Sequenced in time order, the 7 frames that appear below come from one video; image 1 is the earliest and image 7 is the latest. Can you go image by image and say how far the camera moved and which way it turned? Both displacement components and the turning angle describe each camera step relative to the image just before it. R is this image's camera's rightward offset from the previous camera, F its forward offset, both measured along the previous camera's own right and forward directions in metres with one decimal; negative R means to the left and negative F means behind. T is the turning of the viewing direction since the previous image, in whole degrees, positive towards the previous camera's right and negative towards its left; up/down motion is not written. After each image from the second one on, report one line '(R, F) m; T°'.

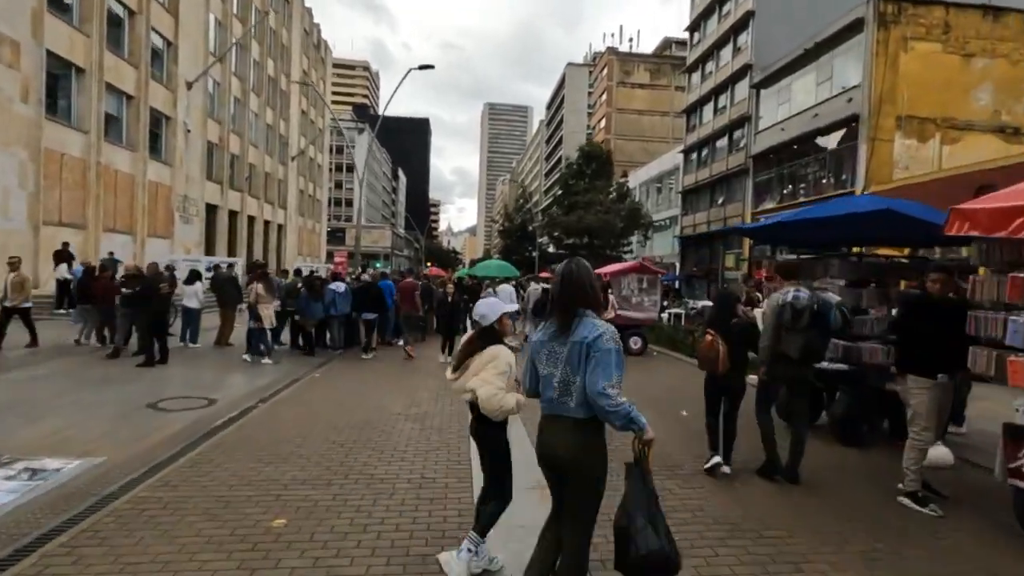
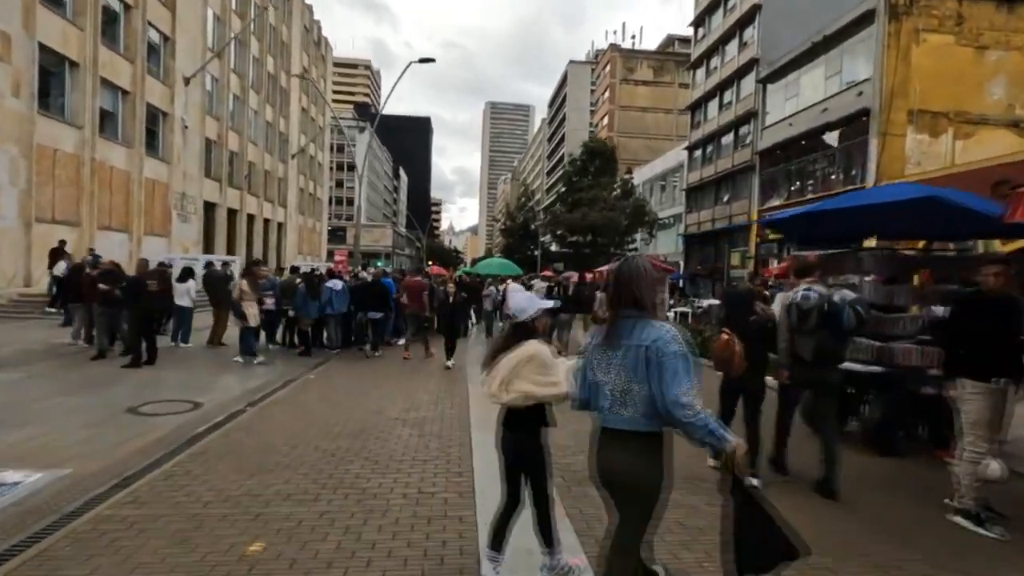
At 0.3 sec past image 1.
(-0.1, +0.6) m; 0°
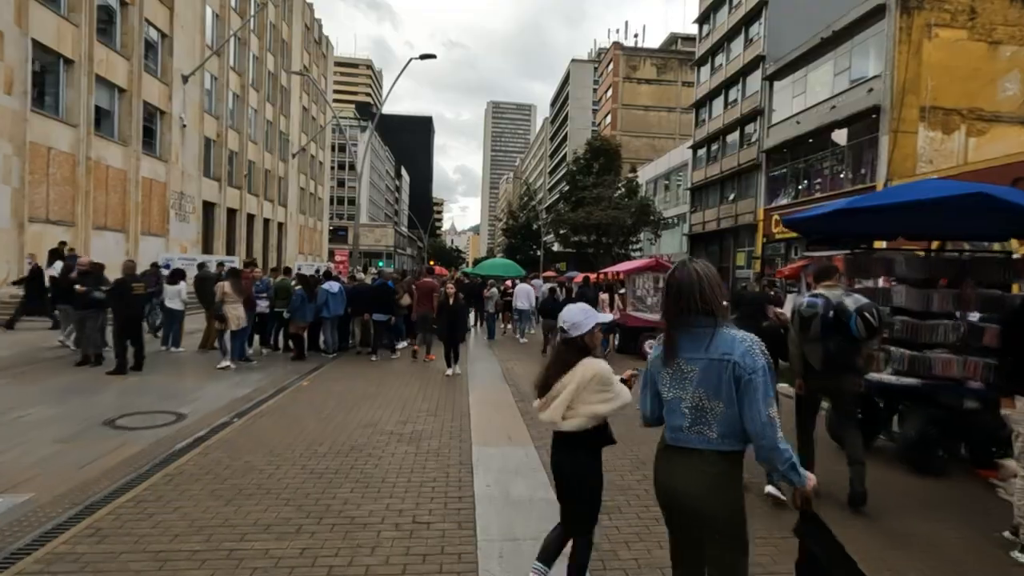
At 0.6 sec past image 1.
(0.0, +0.5) m; 0°
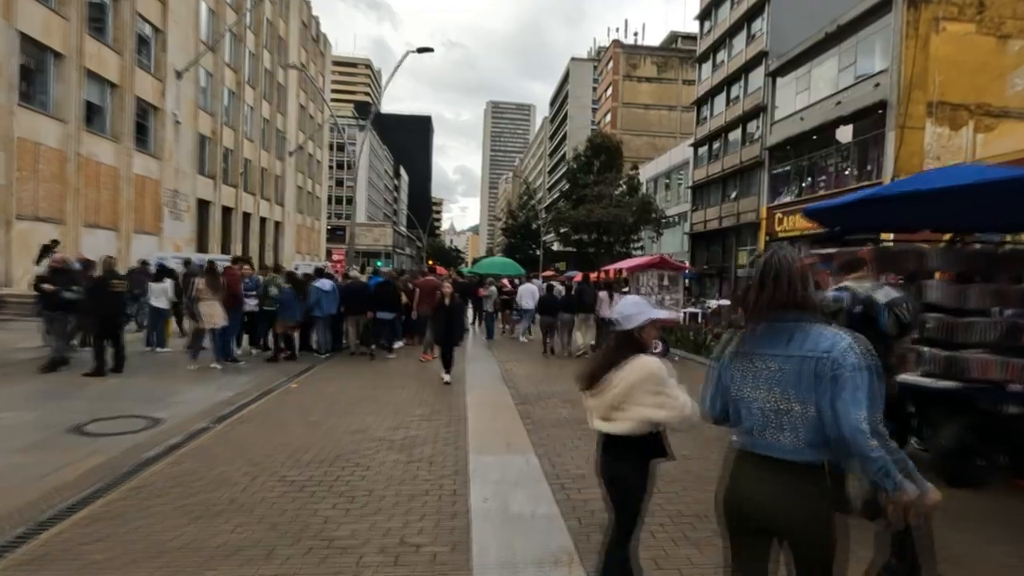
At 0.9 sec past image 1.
(0.0, +0.5) m; 0°
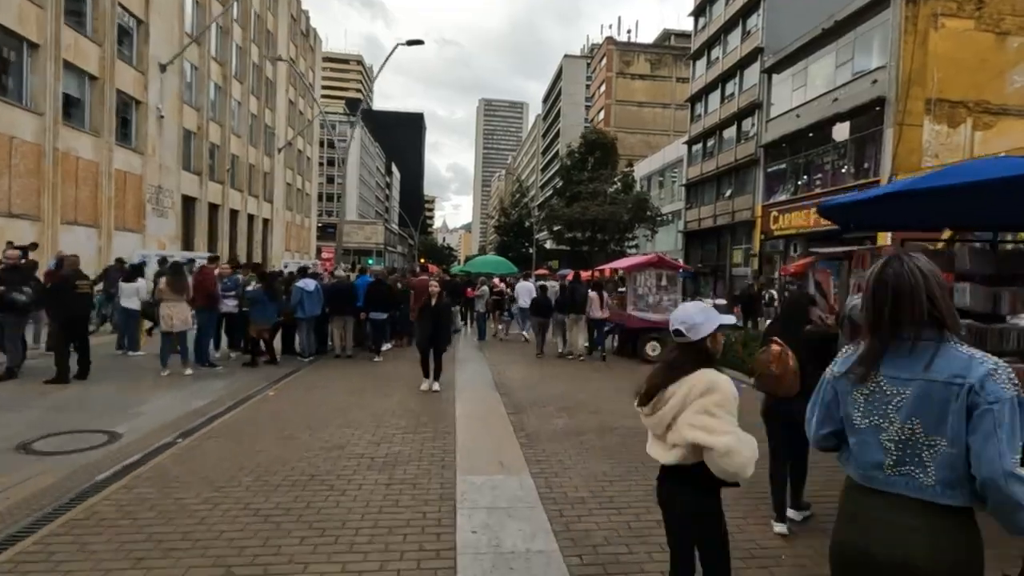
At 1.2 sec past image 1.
(0.0, +0.6) m; +1°
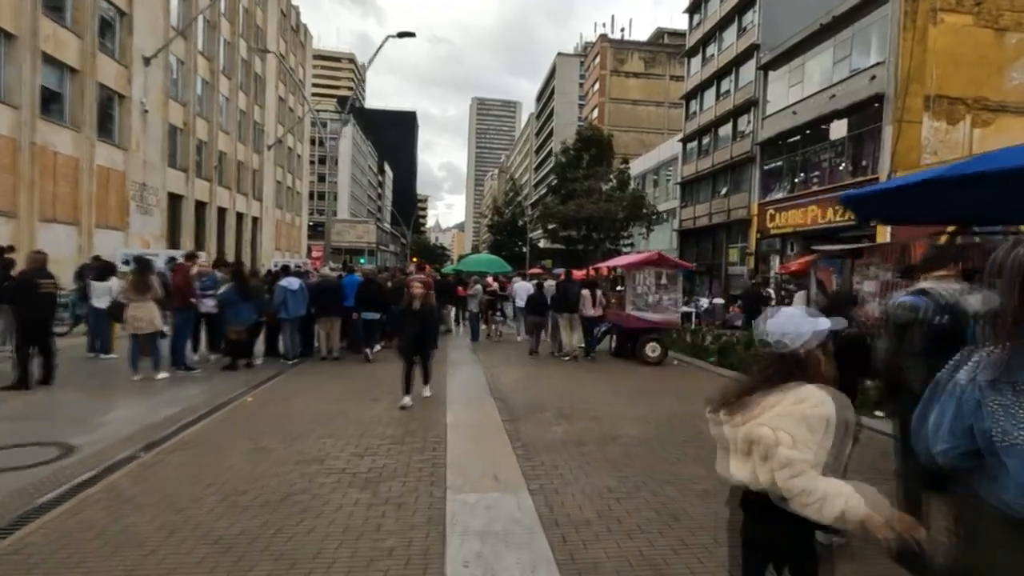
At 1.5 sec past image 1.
(0.0, +0.6) m; +1°
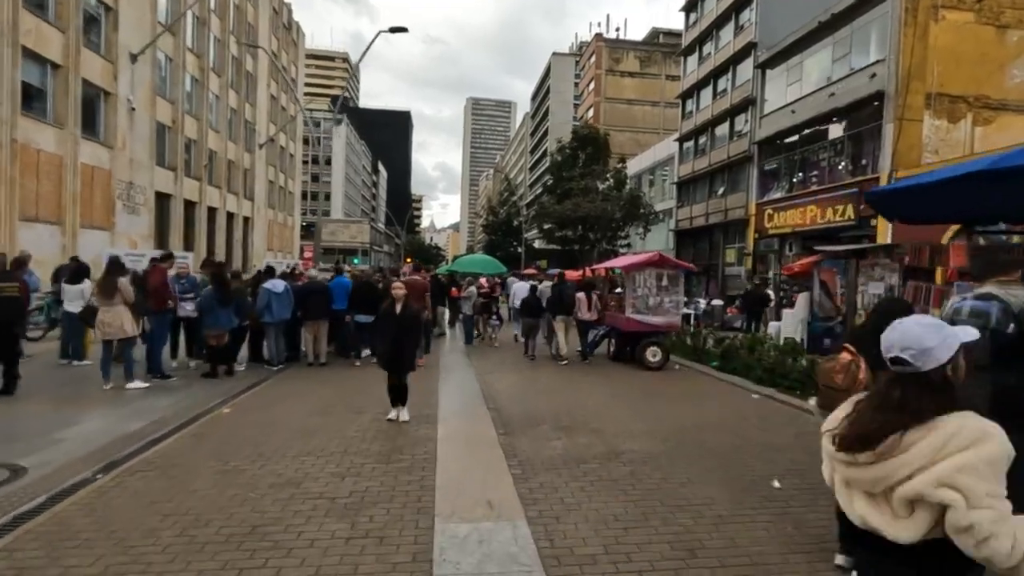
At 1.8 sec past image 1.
(0.0, +0.5) m; +1°
